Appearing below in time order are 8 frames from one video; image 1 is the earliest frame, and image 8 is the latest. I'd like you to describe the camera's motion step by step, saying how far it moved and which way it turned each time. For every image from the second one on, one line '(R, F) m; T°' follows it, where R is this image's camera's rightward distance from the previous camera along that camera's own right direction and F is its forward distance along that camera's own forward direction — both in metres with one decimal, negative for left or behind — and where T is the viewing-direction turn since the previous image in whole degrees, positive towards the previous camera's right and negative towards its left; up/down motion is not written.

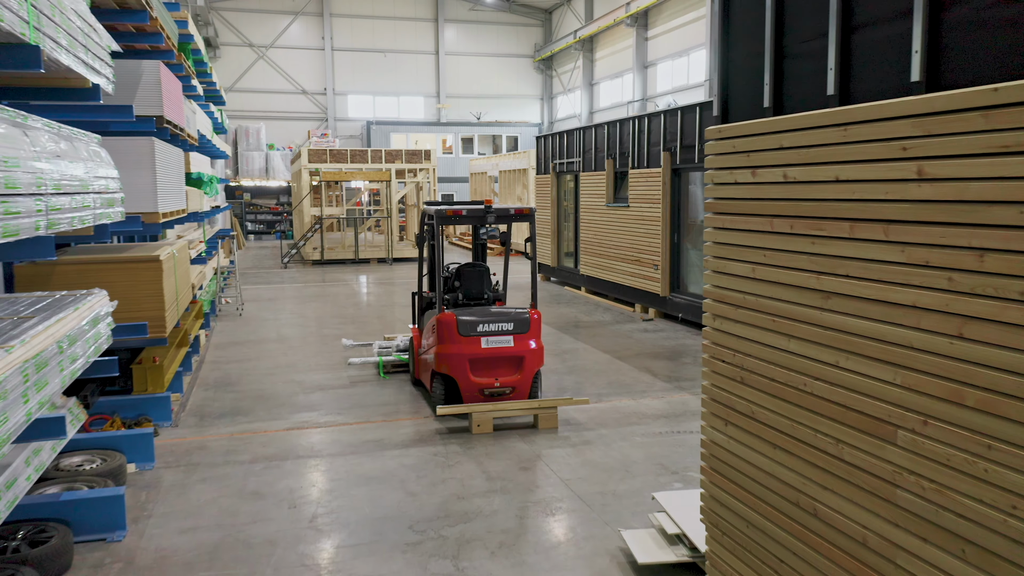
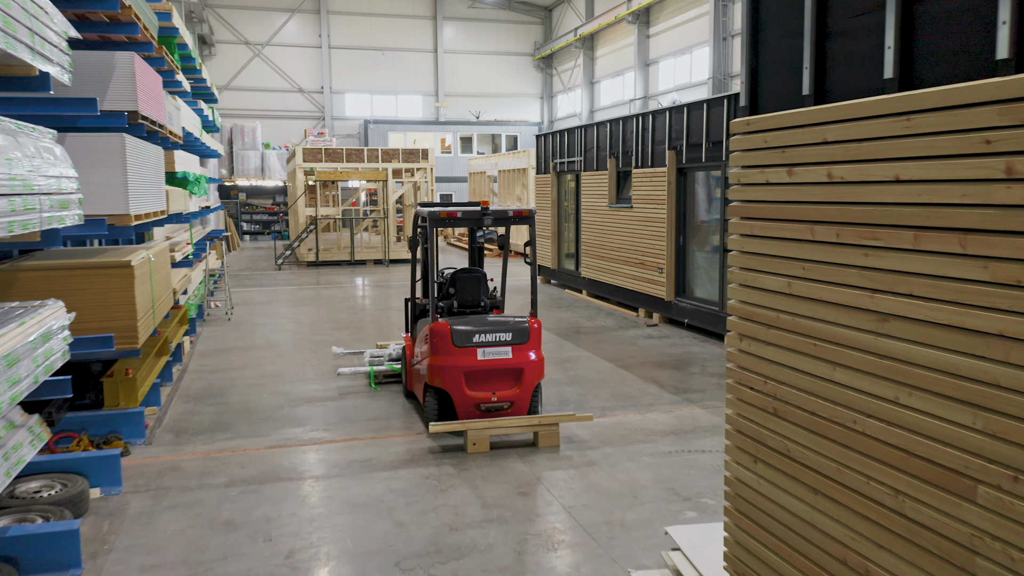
(0.0, +0.5) m; 0°
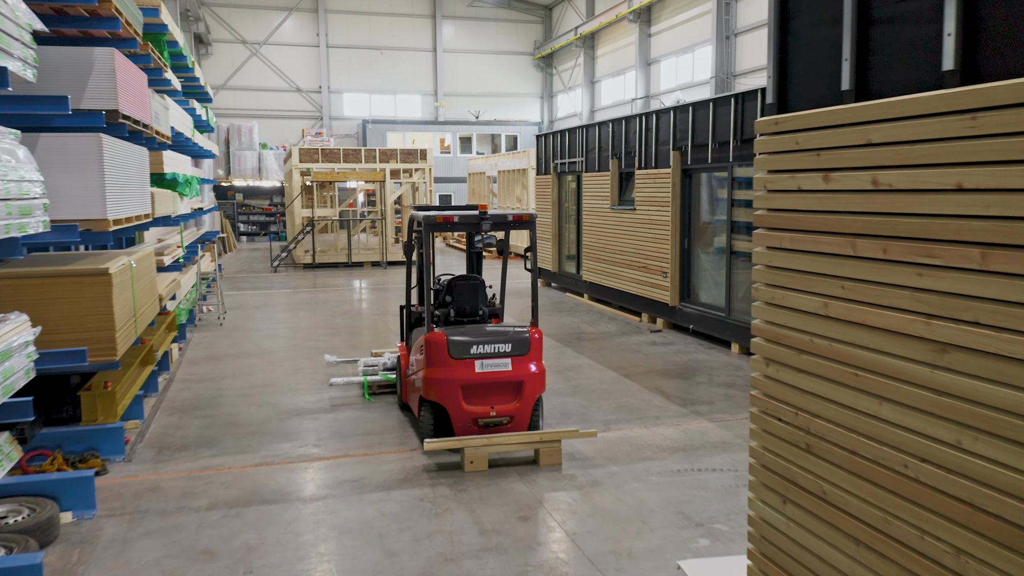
(0.0, +0.3) m; 0°
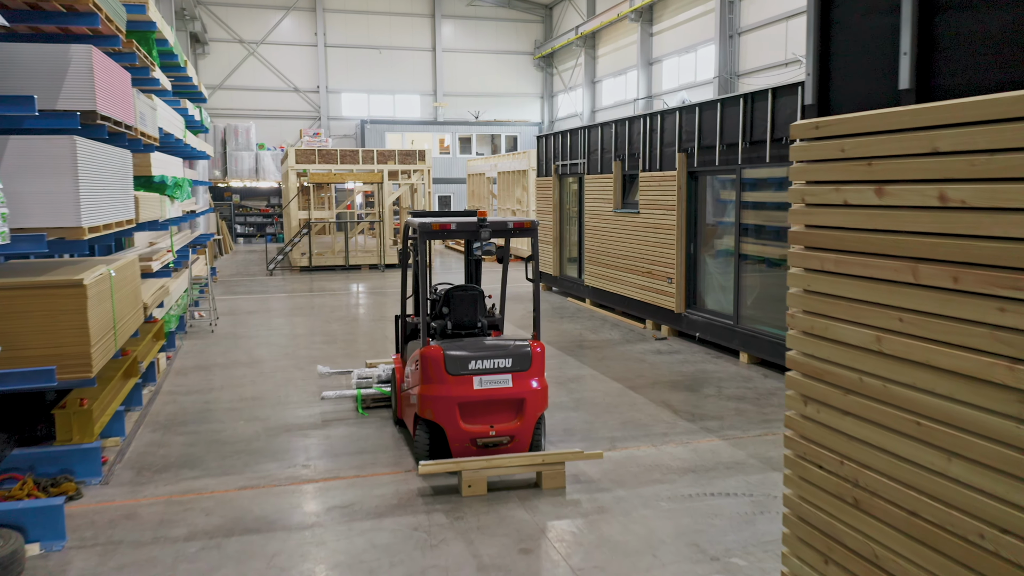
(0.0, +0.4) m; 0°
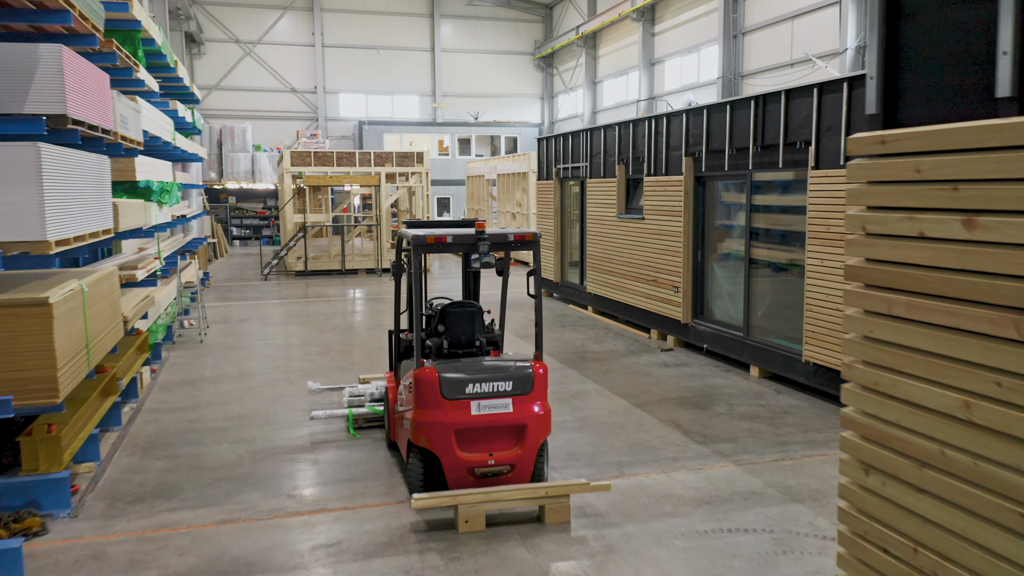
(0.0, +0.4) m; 0°
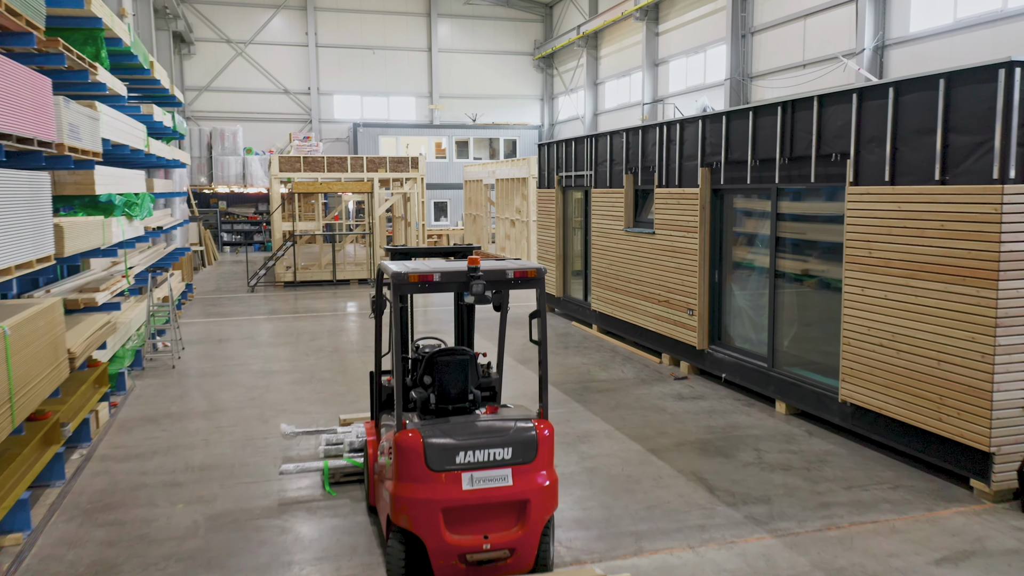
(0.0, +0.9) m; 0°
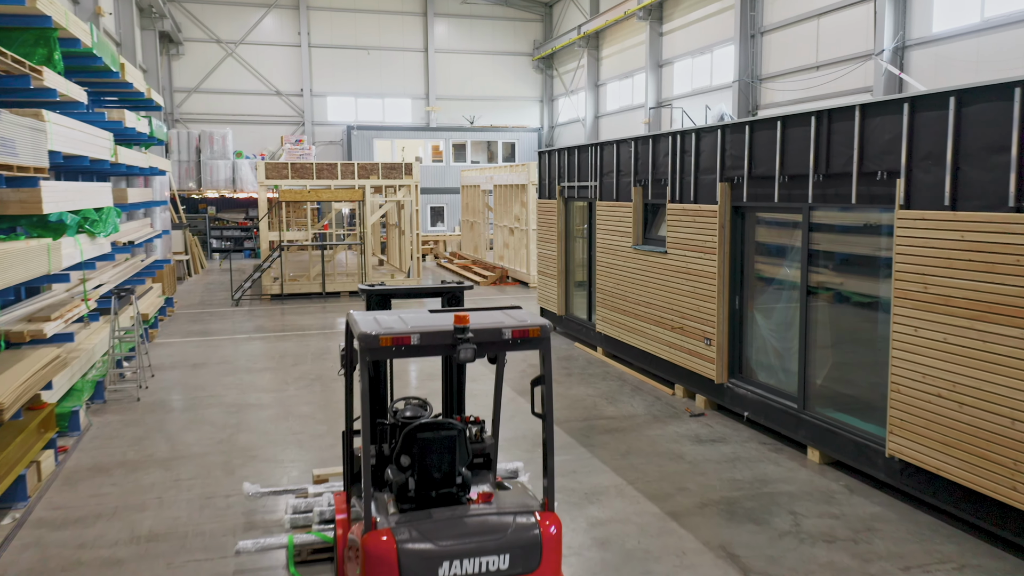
(0.0, +1.0) m; 0°
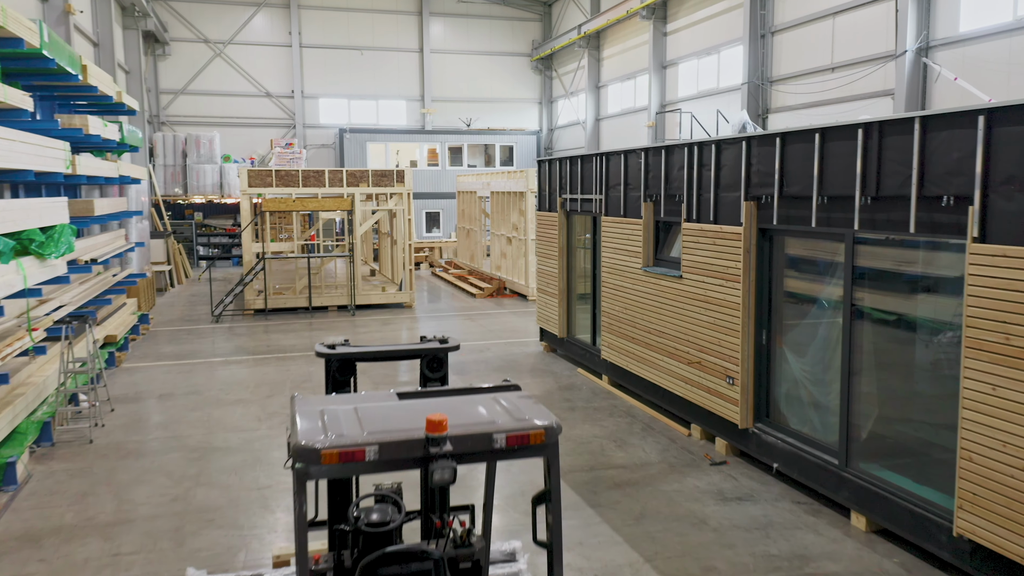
(0.0, +1.0) m; 0°
